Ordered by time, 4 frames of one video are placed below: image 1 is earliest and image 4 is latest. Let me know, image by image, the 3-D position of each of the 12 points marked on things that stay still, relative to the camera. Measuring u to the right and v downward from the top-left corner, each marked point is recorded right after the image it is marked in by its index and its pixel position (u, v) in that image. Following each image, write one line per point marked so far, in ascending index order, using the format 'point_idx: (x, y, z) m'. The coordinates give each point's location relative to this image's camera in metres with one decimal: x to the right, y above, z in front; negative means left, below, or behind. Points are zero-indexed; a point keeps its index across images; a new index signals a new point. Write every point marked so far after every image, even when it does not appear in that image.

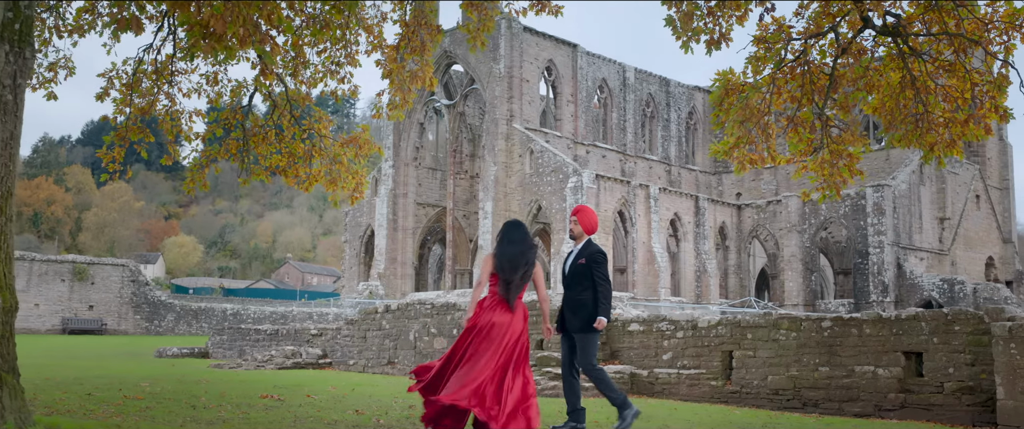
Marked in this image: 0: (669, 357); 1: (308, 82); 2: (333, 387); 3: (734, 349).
0: (+2.3, -2.1, +12.2) m
1: (-3.1, +2.0, +13.0) m
2: (-2.4, -2.3, +11.2) m
3: (+3.0, -1.8, +11.4) m
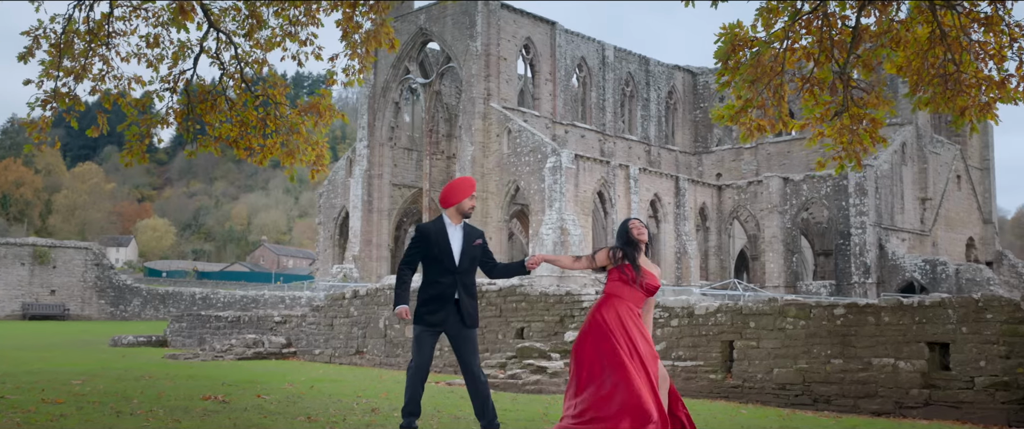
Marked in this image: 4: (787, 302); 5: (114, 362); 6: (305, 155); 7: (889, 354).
0: (+2.0, -1.8, +11.2) m
1: (-3.4, +2.3, +11.7) m
2: (-2.6, -2.0, +10.0) m
3: (+2.7, -1.5, +10.3) m
4: (+3.2, -1.0, +9.9) m
5: (-6.2, -2.3, +13.4) m
6: (-2.7, +0.8, +11.0) m
7: (+4.0, -1.5, +9.0) m
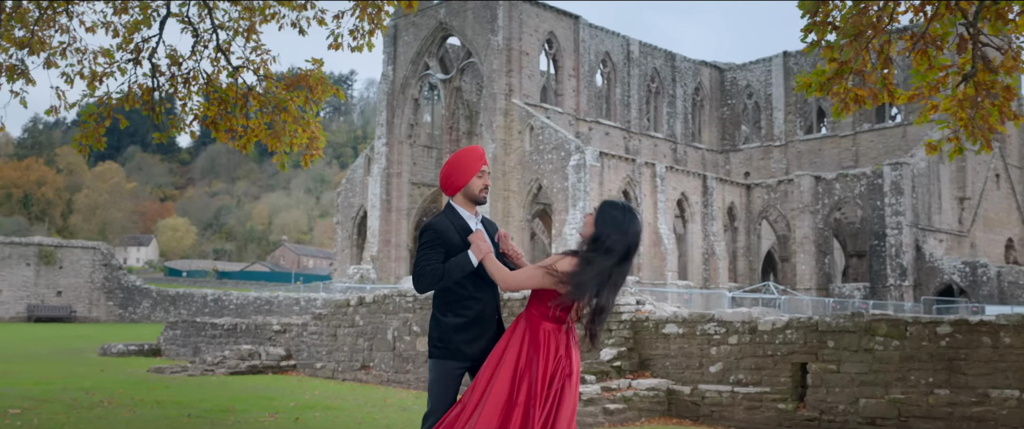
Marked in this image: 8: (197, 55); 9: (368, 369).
0: (+2.3, -1.7, +9.4) m
1: (-3.1, +2.4, +10.1) m
2: (-2.3, -1.9, +8.3) m
3: (+3.0, -1.5, +8.5) m
4: (+3.5, -1.0, +8.1) m
5: (-5.9, -2.3, +11.8) m
6: (-2.4, +0.8, +9.4) m
7: (+4.2, -1.4, +7.2) m
8: (-3.3, +1.7, +8.9) m
9: (-2.2, -2.4, +13.1) m
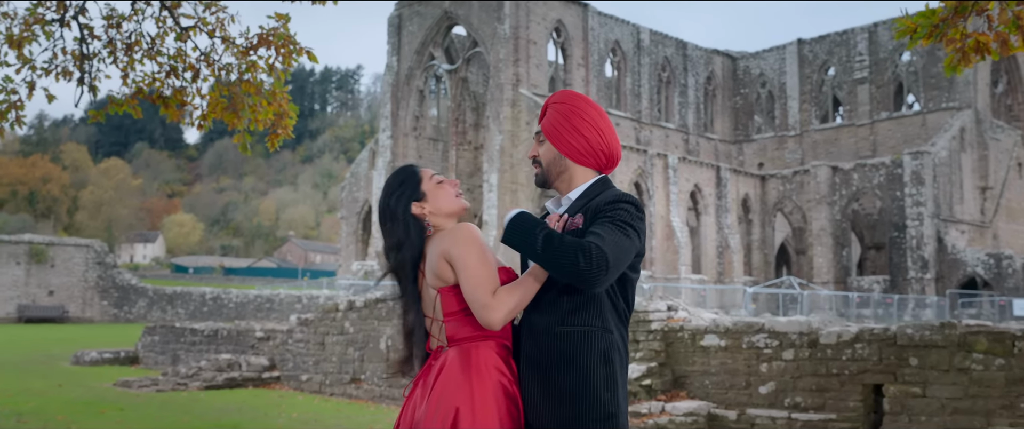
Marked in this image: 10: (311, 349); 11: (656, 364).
0: (+2.4, -1.6, +7.8) m
1: (-3.0, +2.4, +8.5) m
2: (-2.3, -1.9, +6.8) m
3: (+3.1, -1.4, +7.0) m
4: (+3.6, -0.9, +6.6) m
5: (-5.8, -2.2, +10.4) m
6: (-2.3, +0.9, +7.9) m
7: (+4.3, -1.4, +5.6) m
8: (-3.3, +1.7, +7.4) m
9: (-2.1, -2.3, +11.6) m
10: (-3.0, -2.0, +12.7) m
11: (+1.5, -1.5, +8.7) m
